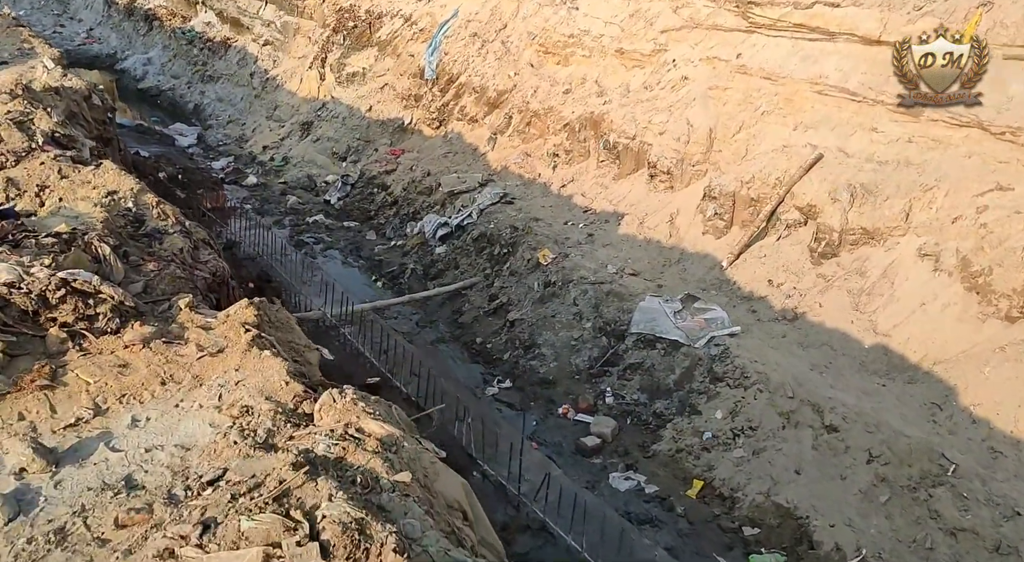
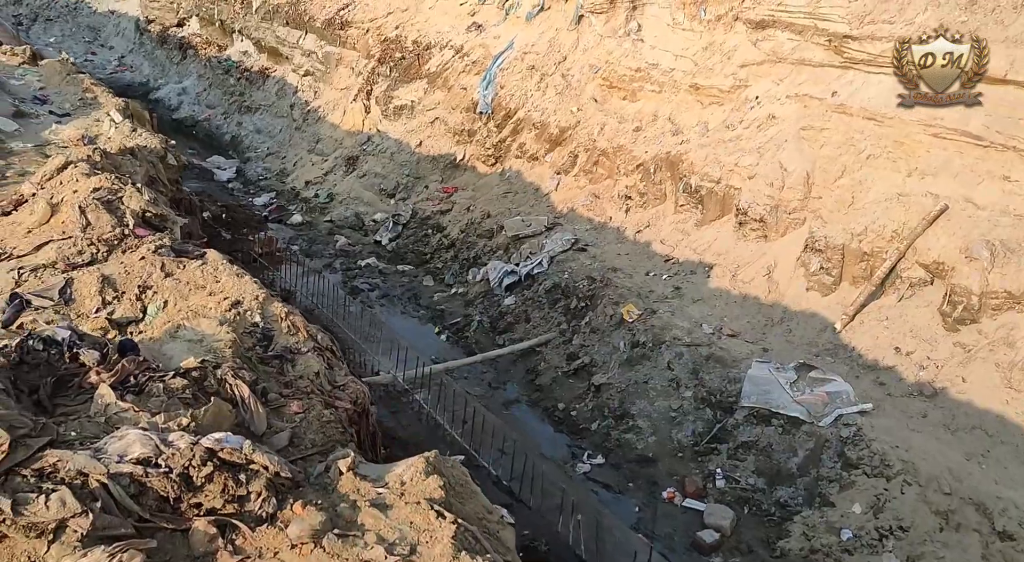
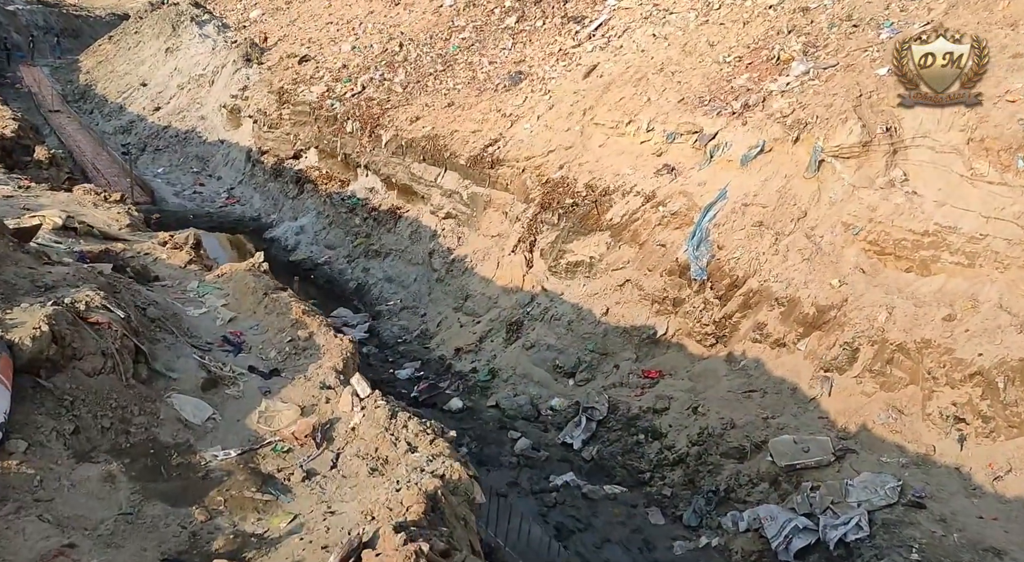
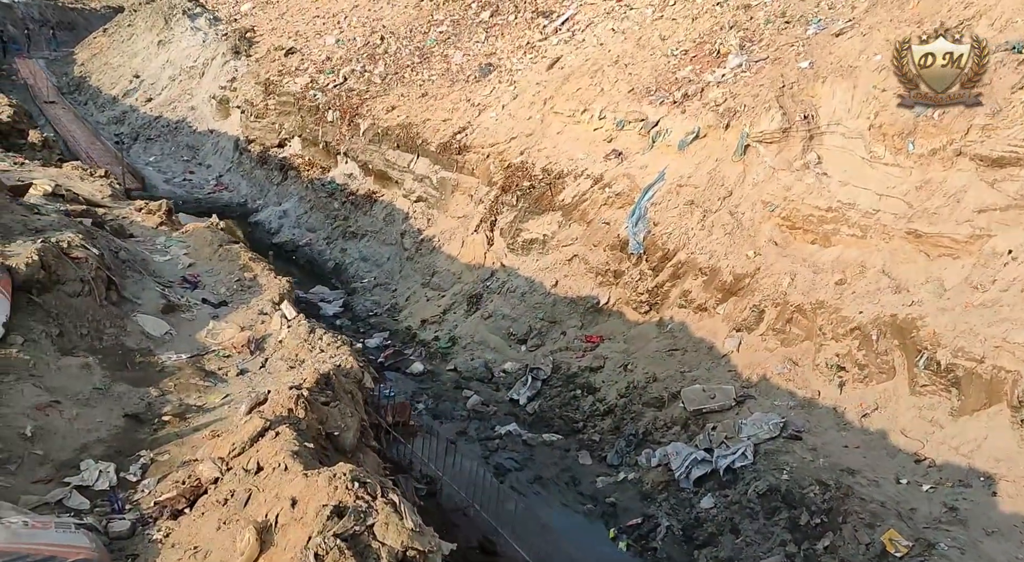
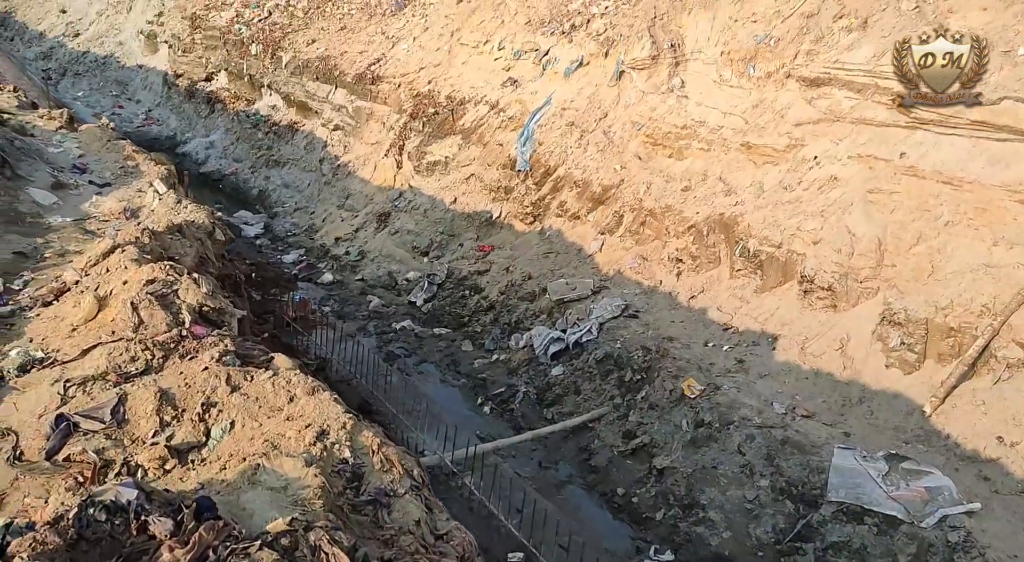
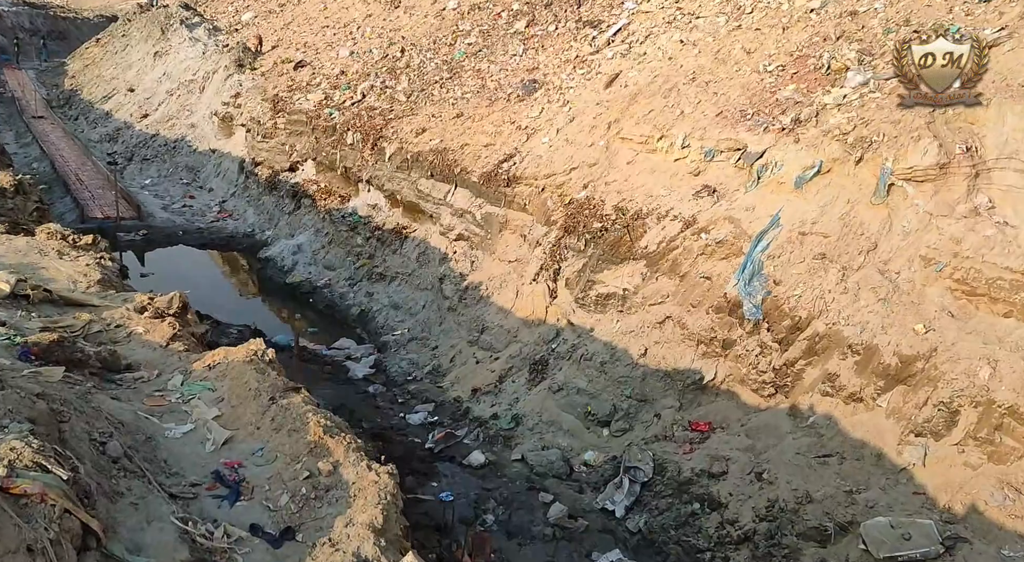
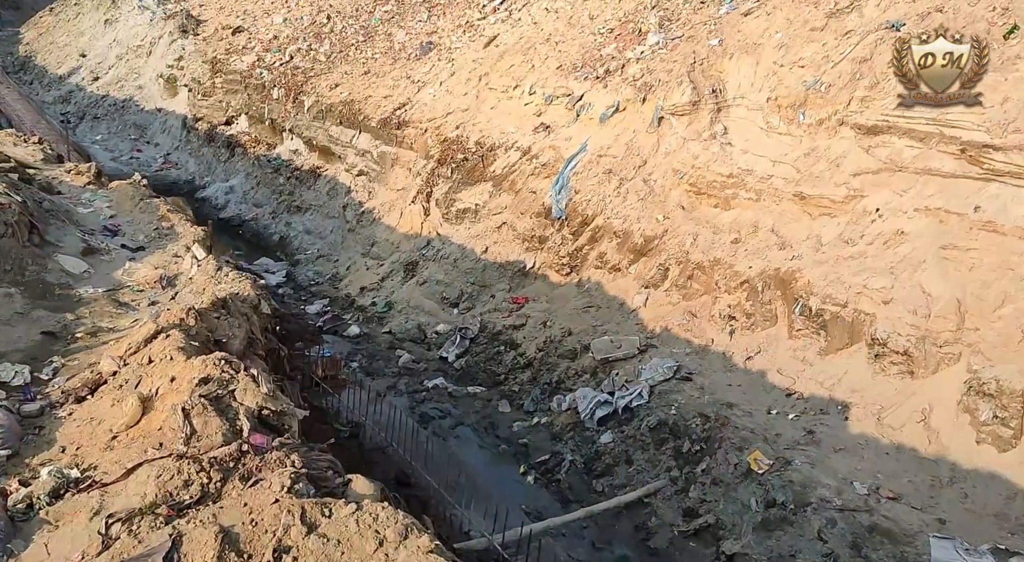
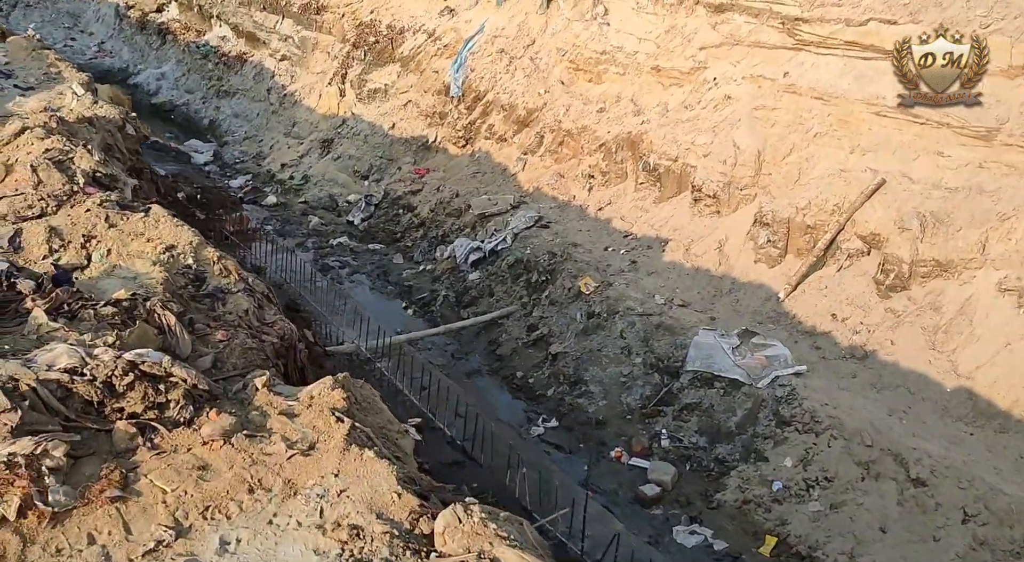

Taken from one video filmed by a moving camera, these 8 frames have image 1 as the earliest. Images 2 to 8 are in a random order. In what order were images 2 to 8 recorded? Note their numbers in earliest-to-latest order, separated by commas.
8, 2, 5, 7, 4, 3, 6
